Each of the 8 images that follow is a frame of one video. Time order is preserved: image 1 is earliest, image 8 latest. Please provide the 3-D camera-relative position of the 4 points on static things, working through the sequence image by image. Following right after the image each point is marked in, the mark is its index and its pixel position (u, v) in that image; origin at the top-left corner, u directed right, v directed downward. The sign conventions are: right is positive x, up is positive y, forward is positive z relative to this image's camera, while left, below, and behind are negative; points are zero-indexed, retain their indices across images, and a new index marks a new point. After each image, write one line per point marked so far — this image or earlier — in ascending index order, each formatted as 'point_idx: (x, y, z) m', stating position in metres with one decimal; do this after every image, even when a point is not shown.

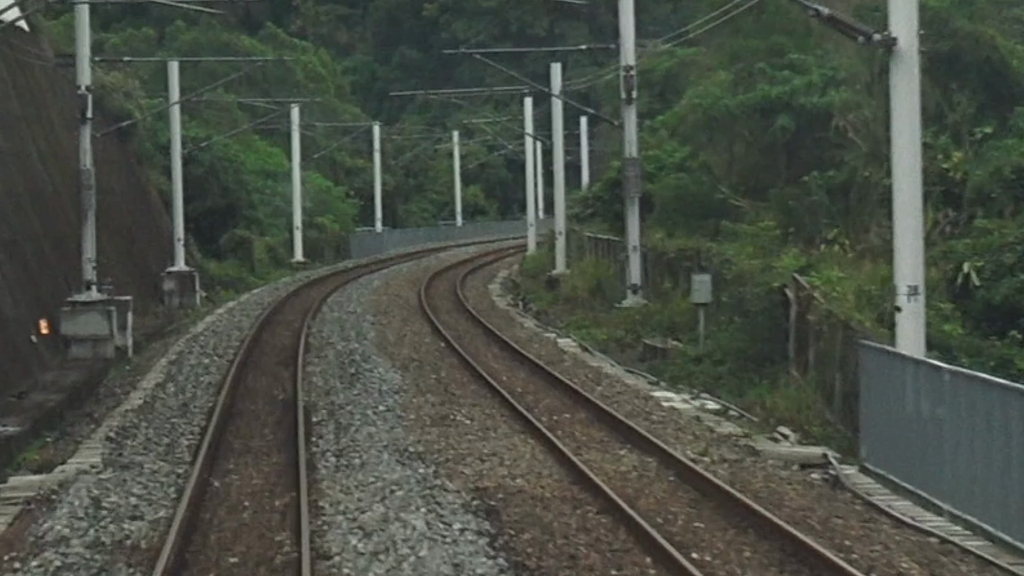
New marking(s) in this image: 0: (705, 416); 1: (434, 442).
0: (+1.9, -1.3, +16.6) m
1: (-0.7, -1.3, +14.6) m
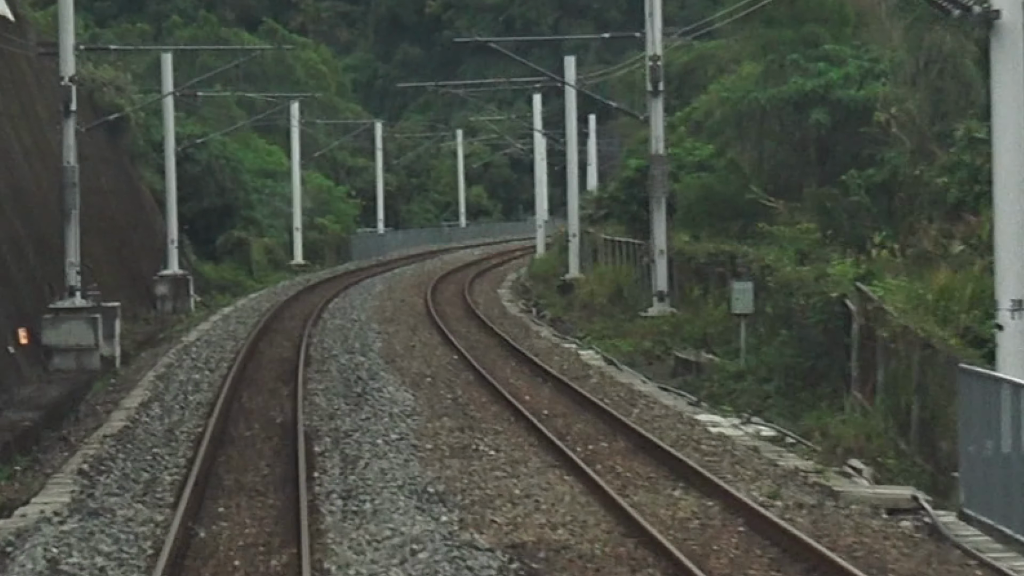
0: (+2.2, -1.4, +14.6) m
1: (-0.4, -1.4, +12.6) m
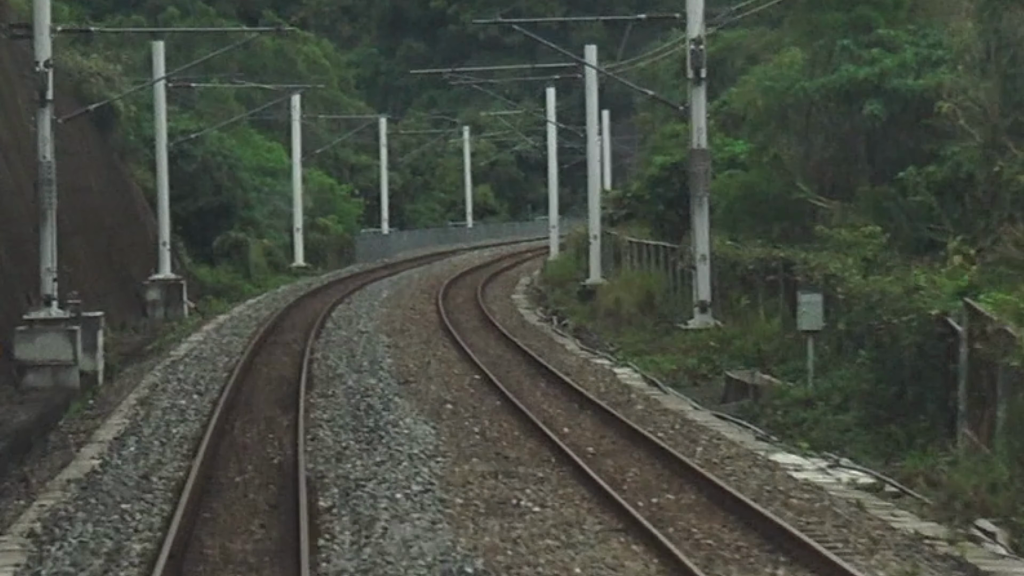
0: (+2.5, -1.5, +12.0) m
1: (-0.1, -1.6, +10.0) m
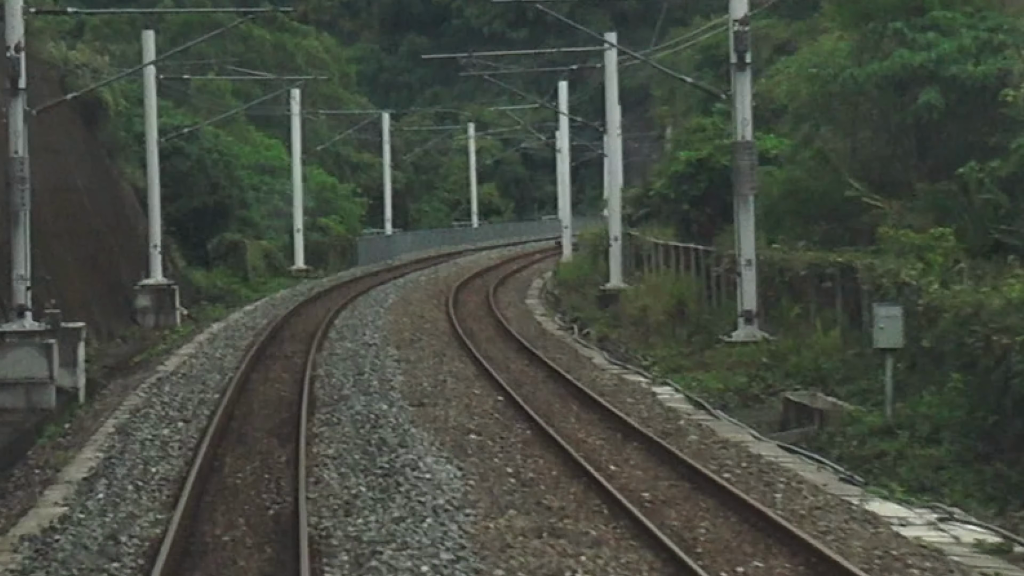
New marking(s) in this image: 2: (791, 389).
0: (+2.8, -1.6, +9.7) m
1: (+0.2, -1.7, +7.7) m
2: (+2.9, -1.1, +17.8) m
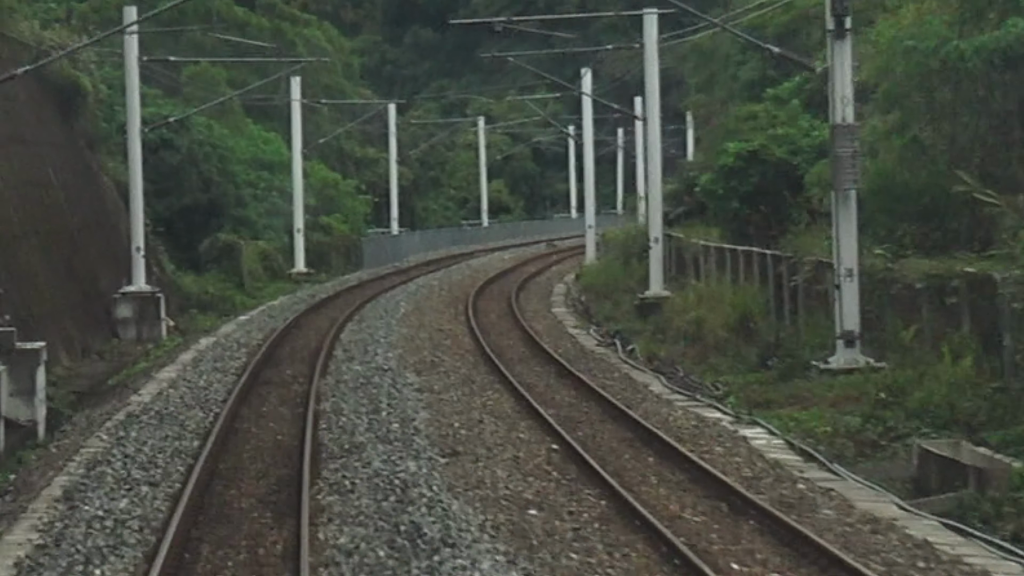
0: (+3.3, -1.8, +6.0) m
1: (+0.7, -1.9, +4.0) m
2: (+3.4, -1.2, +14.1) m
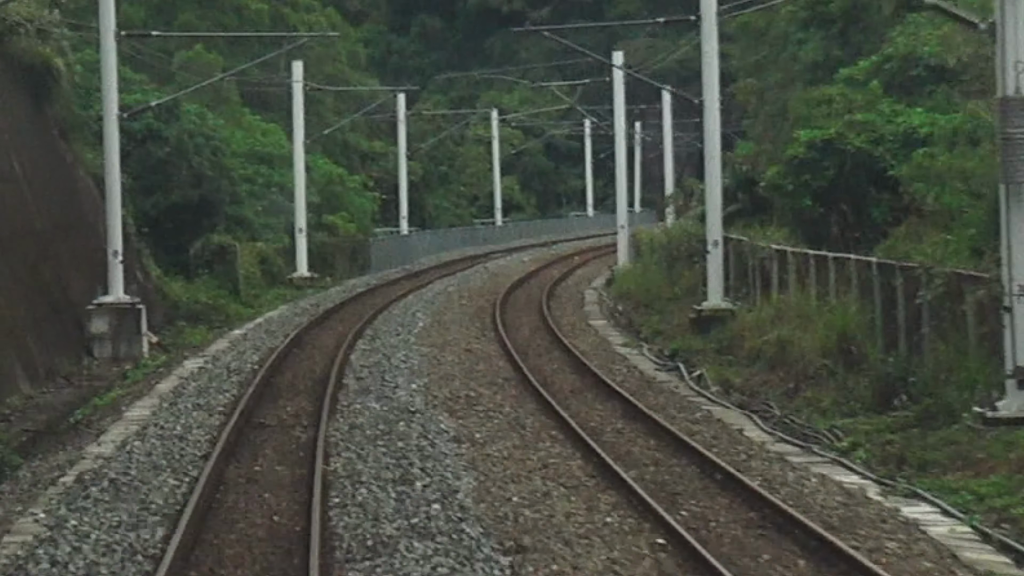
0: (+3.8, -2.0, +2.0) m
1: (+1.2, -2.1, 0.0) m
2: (+4.0, -1.4, +10.1) m
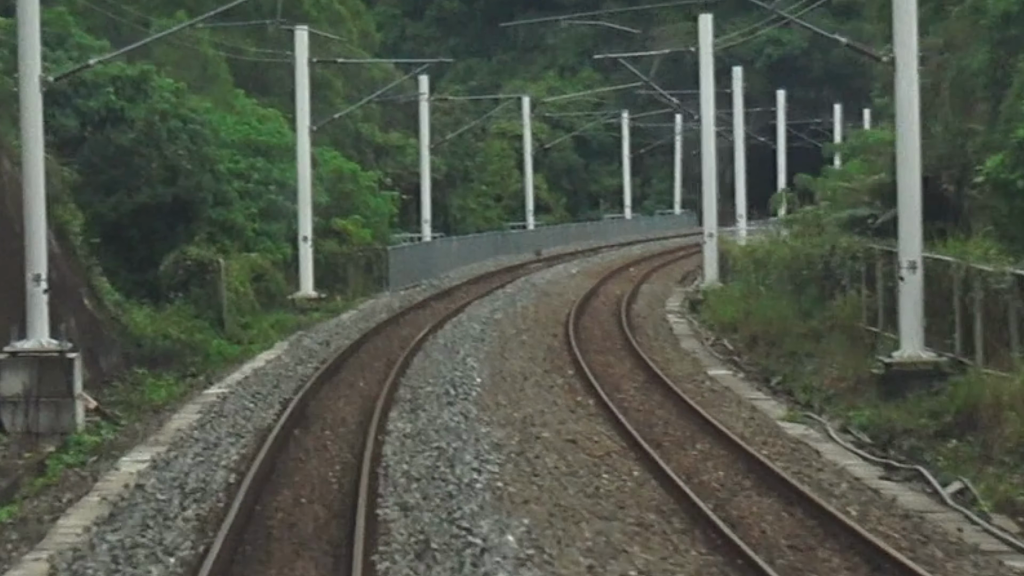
0: (+4.8, -2.4, -5.9) m
1: (+2.2, -2.5, -7.9) m
2: (+5.0, -1.8, +2.2) m
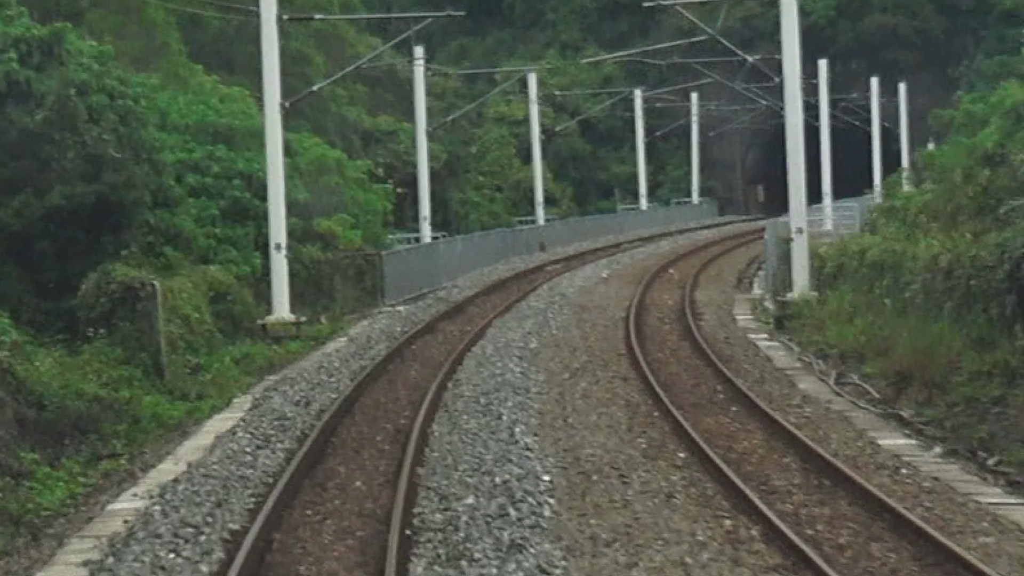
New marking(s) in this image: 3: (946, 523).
0: (+5.6, -2.7, -12.6) m
1: (+3.0, -2.8, -14.7) m
2: (+5.7, -2.1, -4.5) m
3: (+2.6, -1.4, +10.1) m
